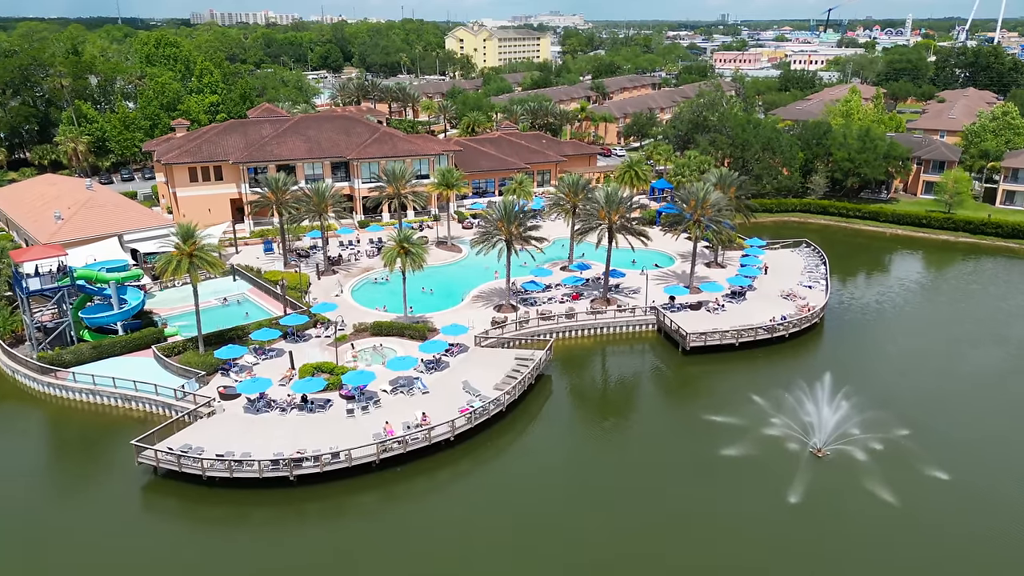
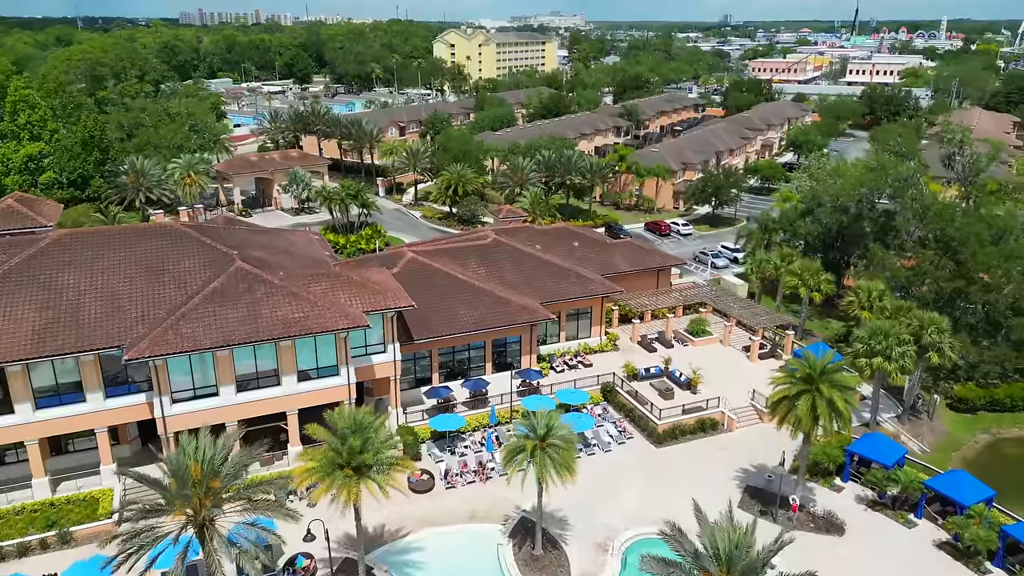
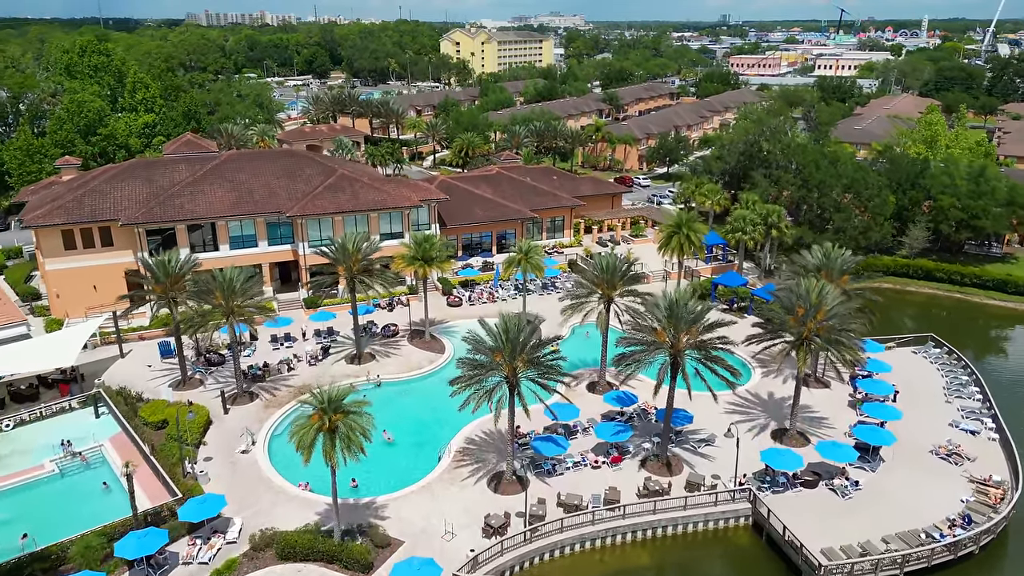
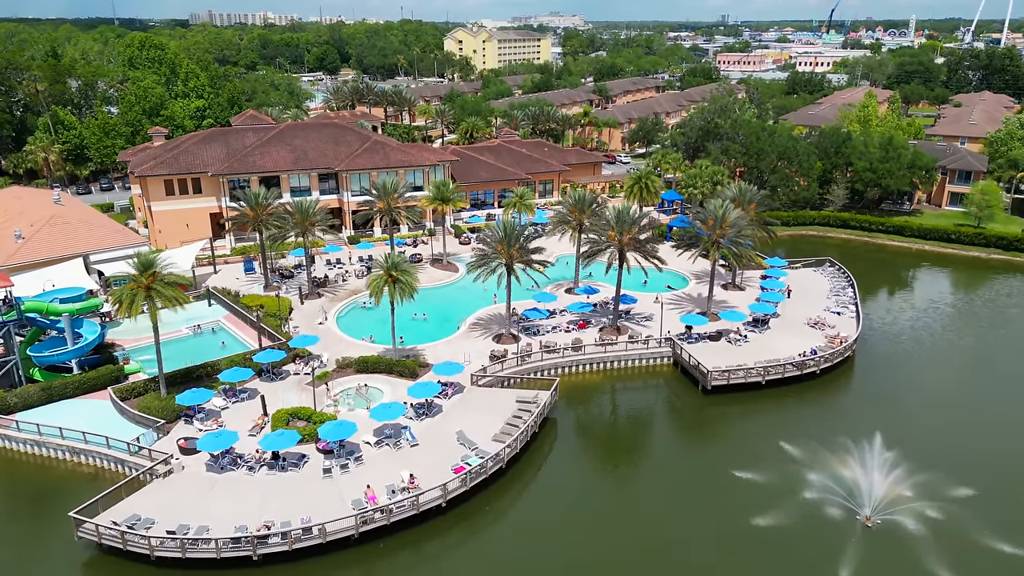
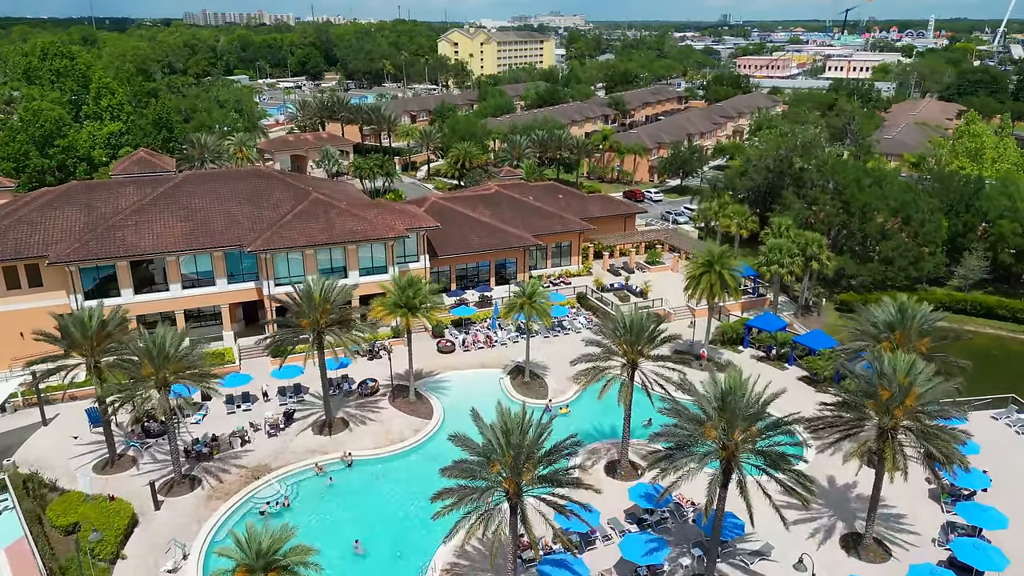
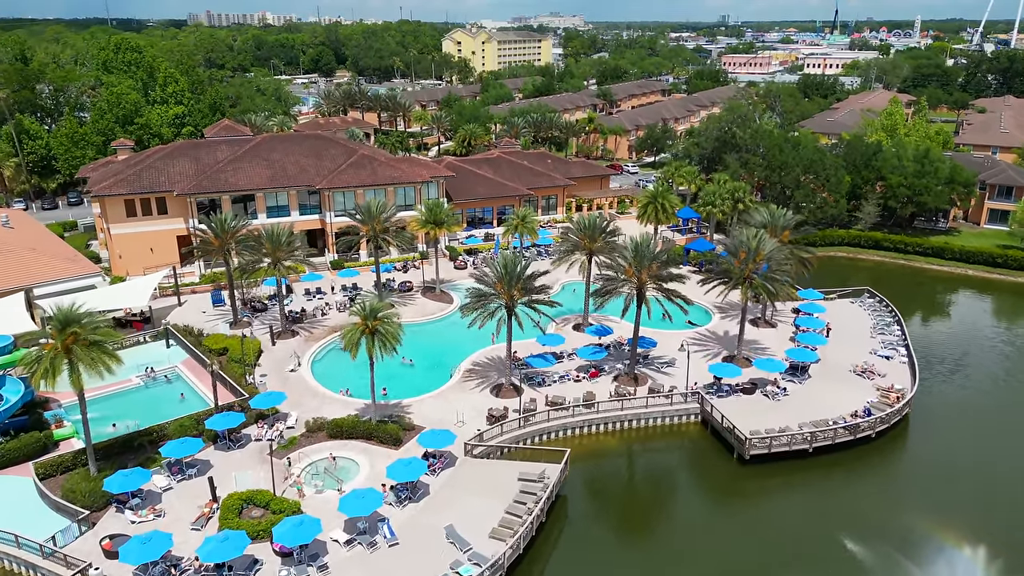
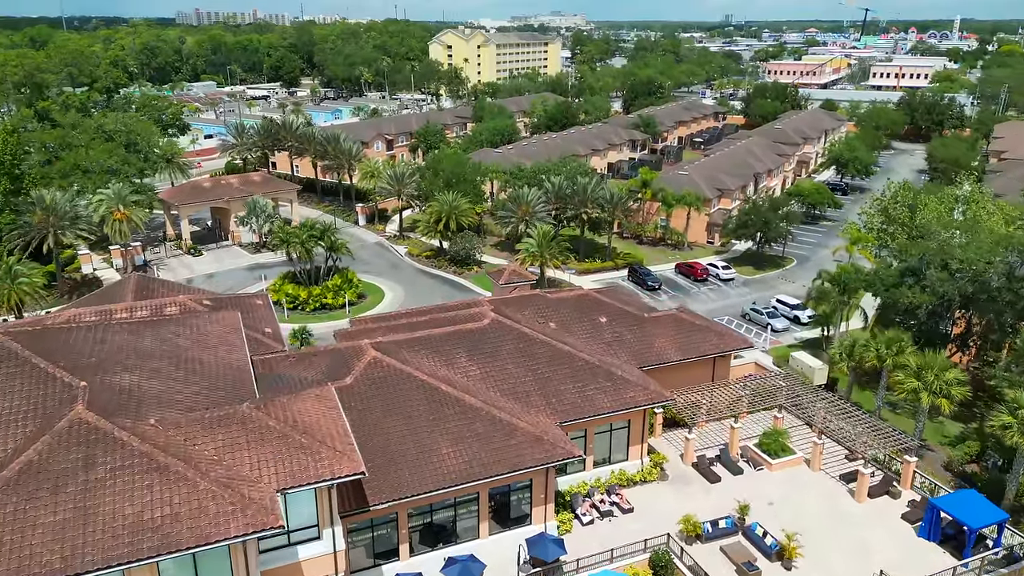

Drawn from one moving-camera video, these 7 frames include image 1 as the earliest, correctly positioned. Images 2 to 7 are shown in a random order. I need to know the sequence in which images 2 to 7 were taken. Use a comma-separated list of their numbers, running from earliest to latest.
4, 6, 3, 5, 2, 7
